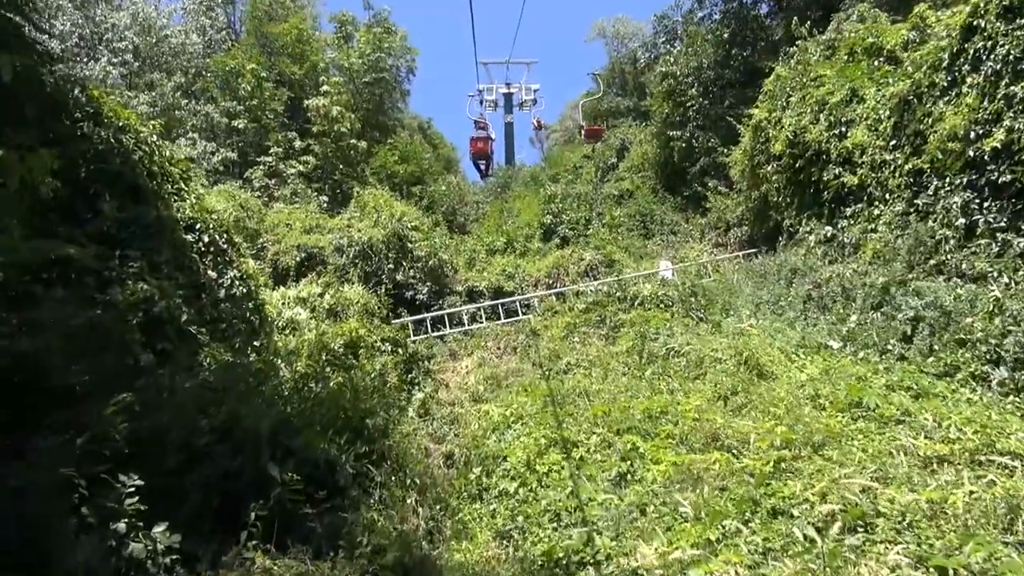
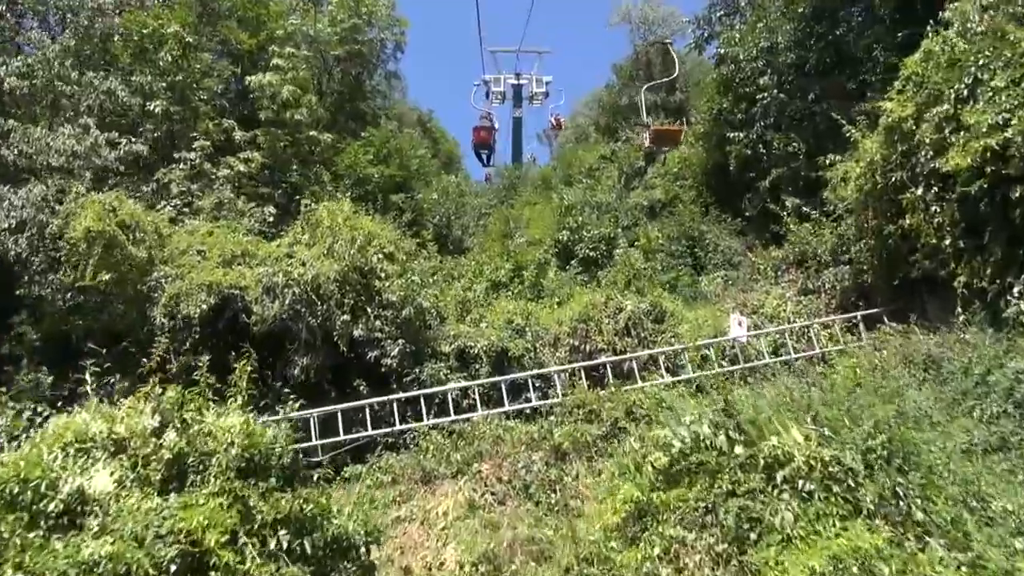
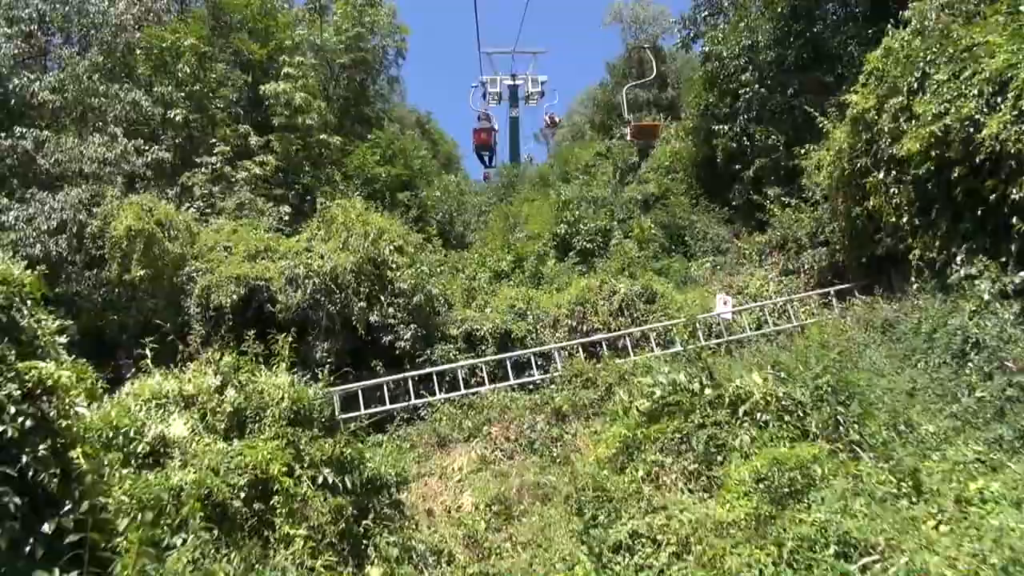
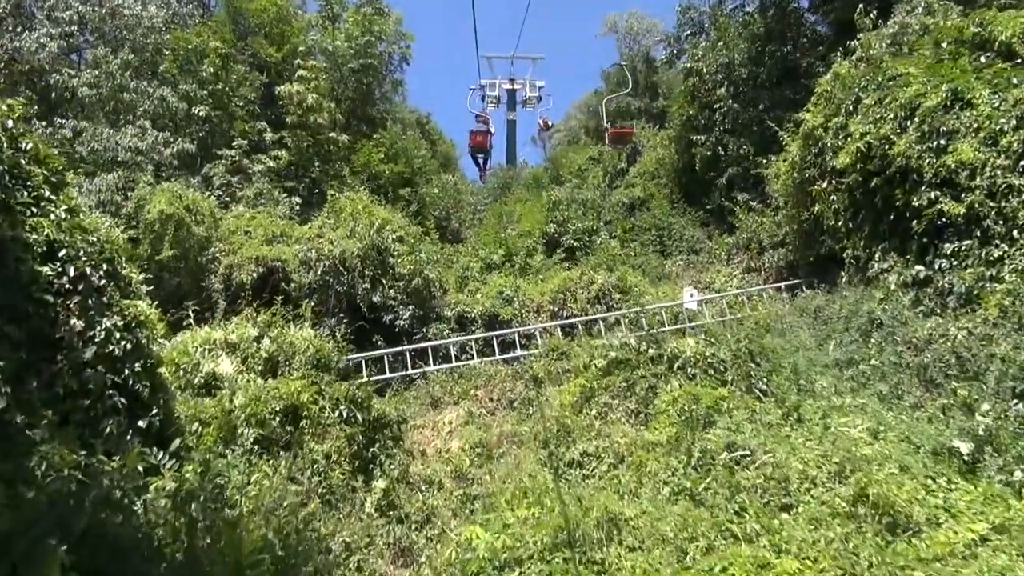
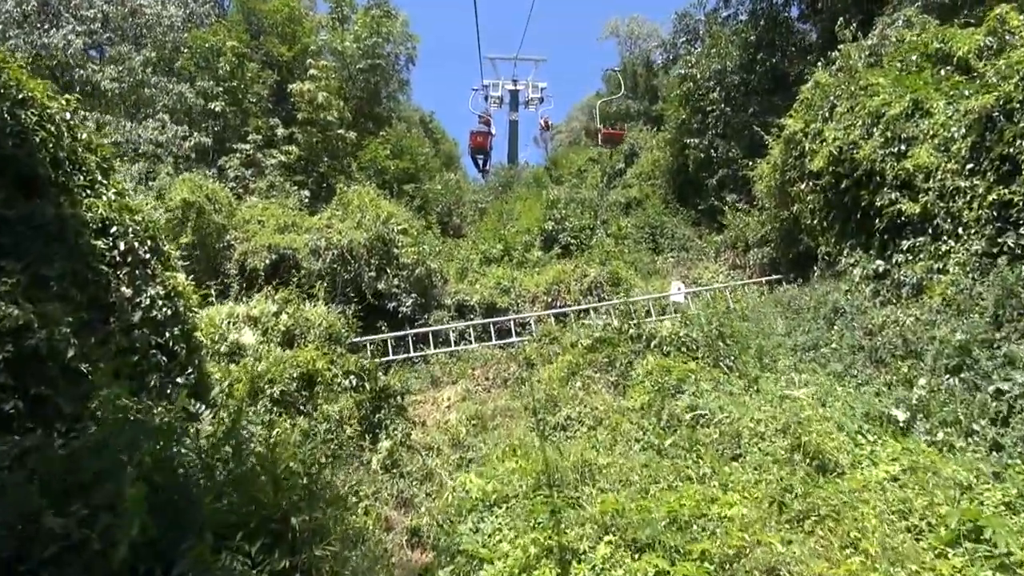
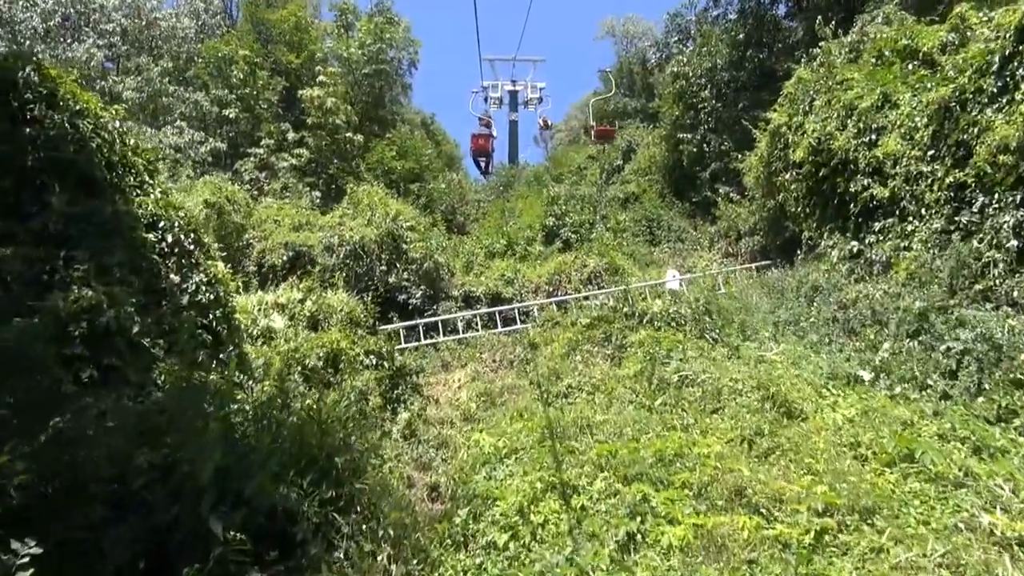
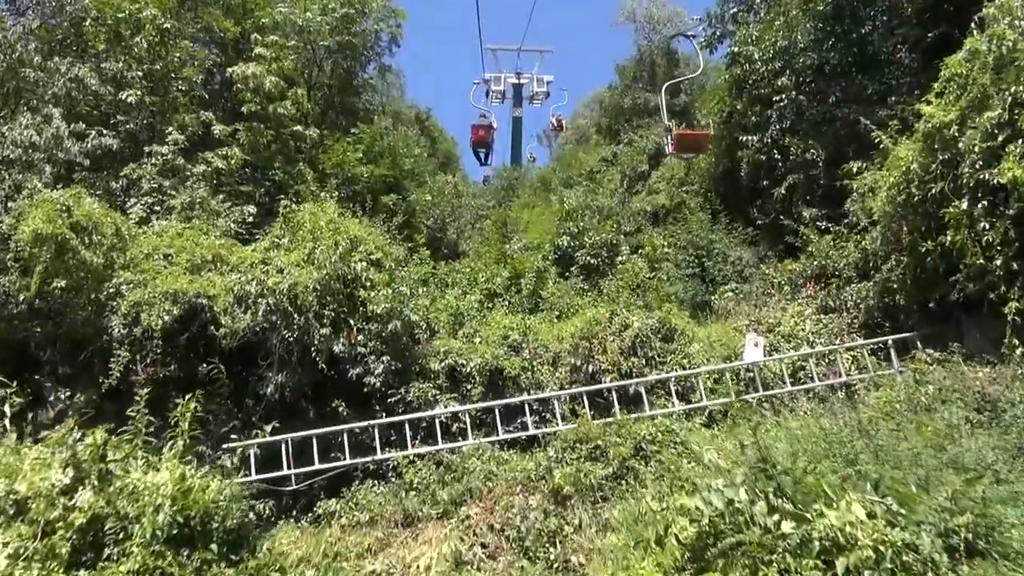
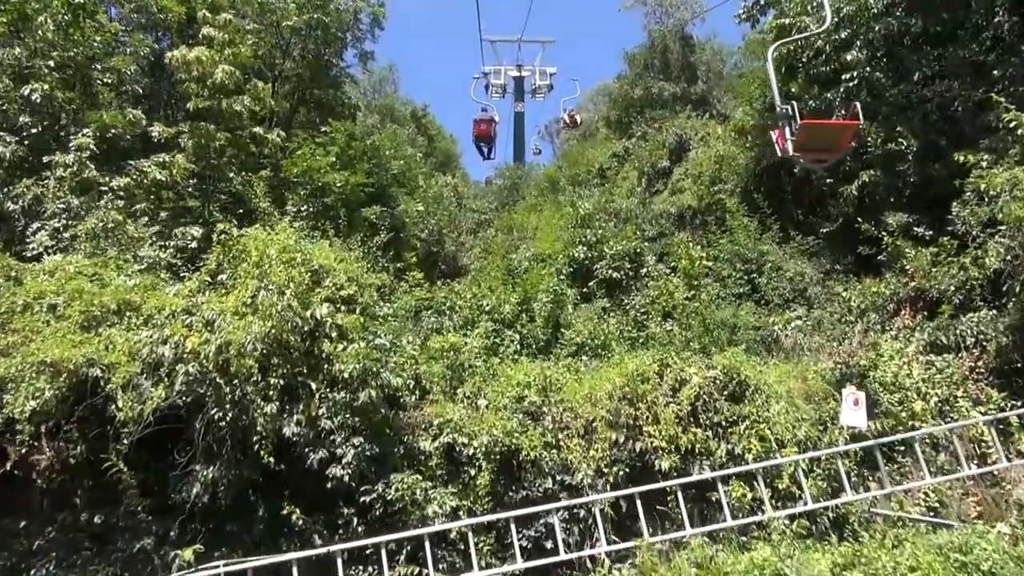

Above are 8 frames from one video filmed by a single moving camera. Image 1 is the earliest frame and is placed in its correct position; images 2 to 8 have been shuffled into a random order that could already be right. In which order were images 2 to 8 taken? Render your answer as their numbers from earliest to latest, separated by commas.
6, 5, 4, 3, 2, 7, 8
